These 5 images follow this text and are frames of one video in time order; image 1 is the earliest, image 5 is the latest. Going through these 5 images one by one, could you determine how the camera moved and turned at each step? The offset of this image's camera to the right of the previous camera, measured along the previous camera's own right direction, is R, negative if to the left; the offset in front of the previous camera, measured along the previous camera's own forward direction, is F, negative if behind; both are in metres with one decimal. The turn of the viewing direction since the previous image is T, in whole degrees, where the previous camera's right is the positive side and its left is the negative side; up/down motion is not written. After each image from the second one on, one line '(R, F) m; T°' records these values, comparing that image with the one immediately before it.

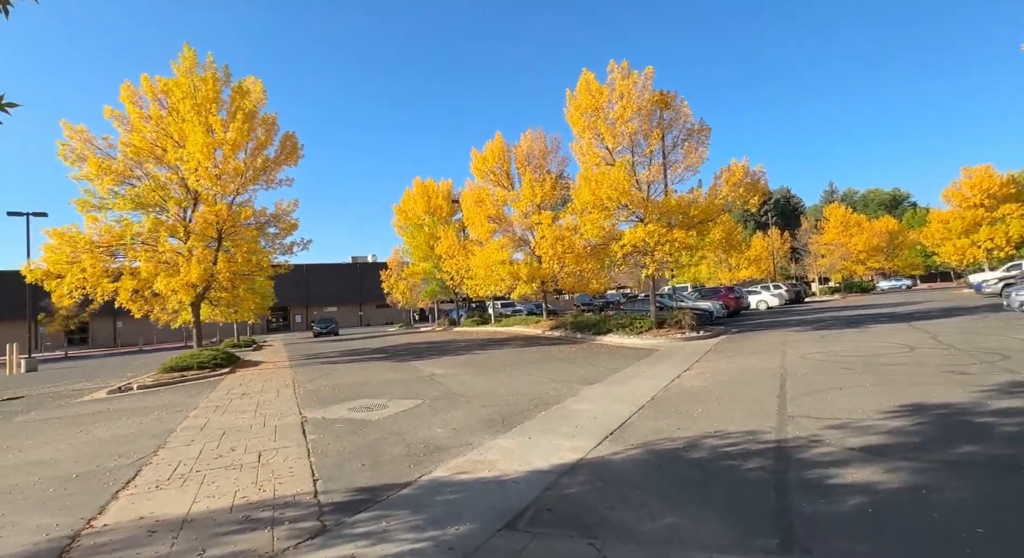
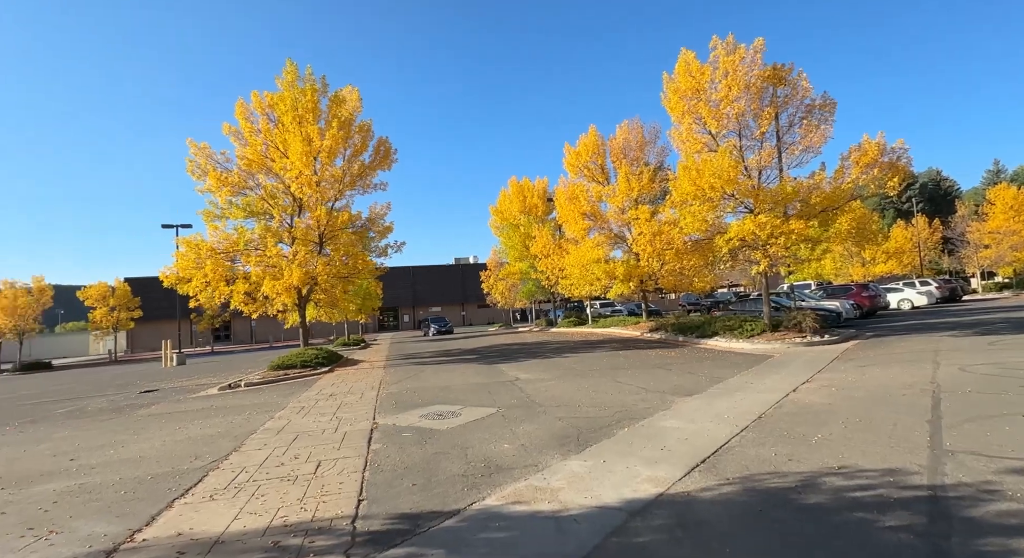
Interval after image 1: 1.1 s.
(+0.4, +0.8) m; -11°
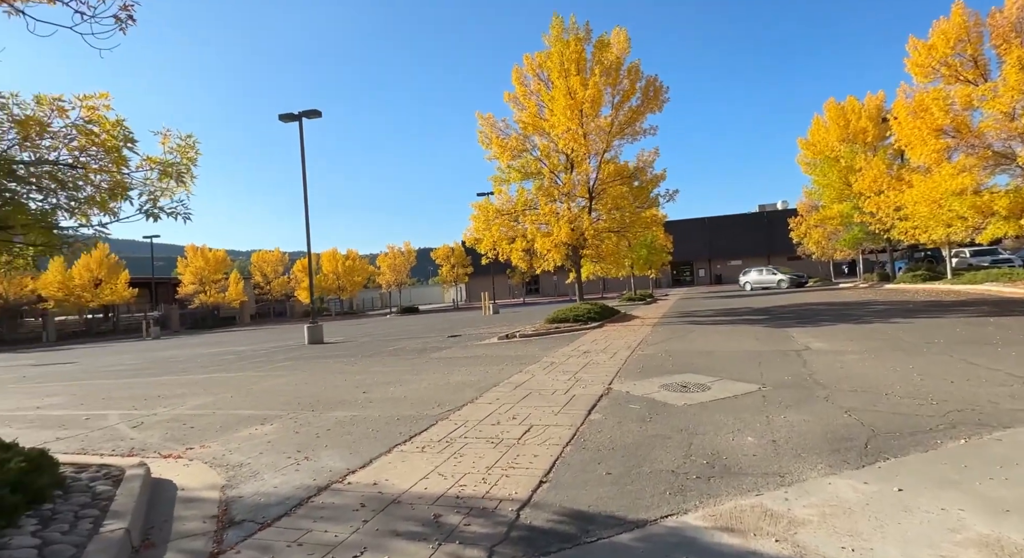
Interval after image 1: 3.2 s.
(+0.6, +1.2) m; -32°
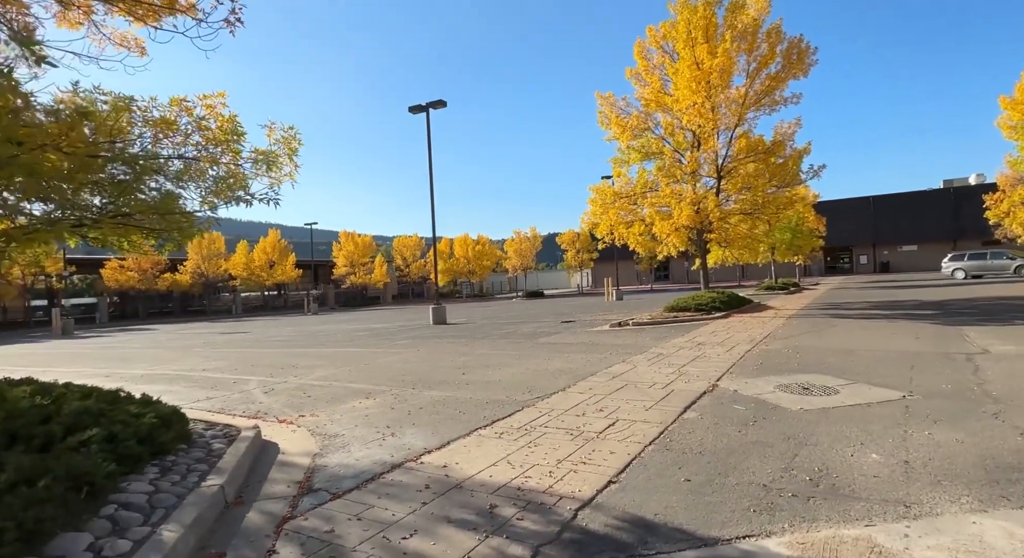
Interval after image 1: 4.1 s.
(+0.5, +0.2) m; -14°
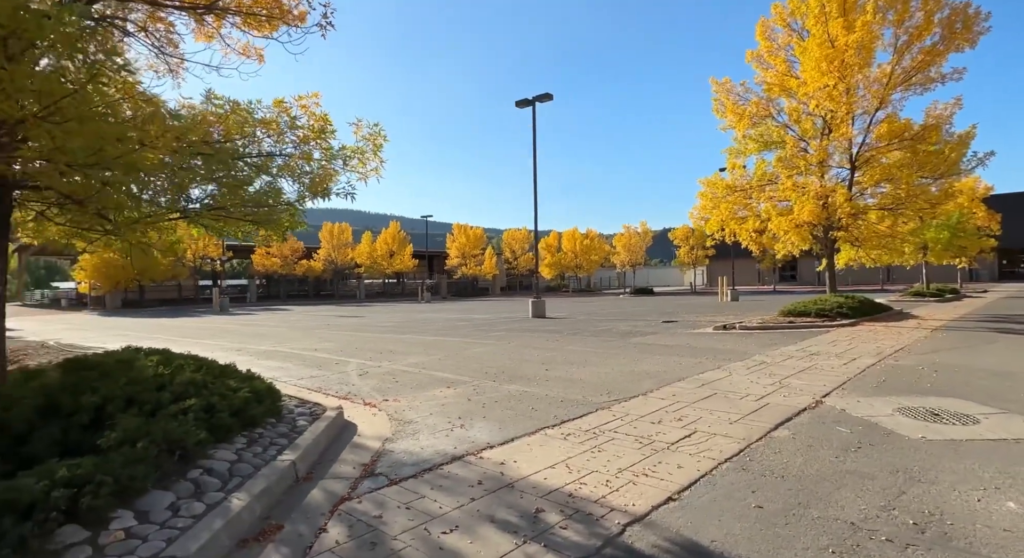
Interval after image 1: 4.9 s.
(+0.4, +0.1) m; -12°
